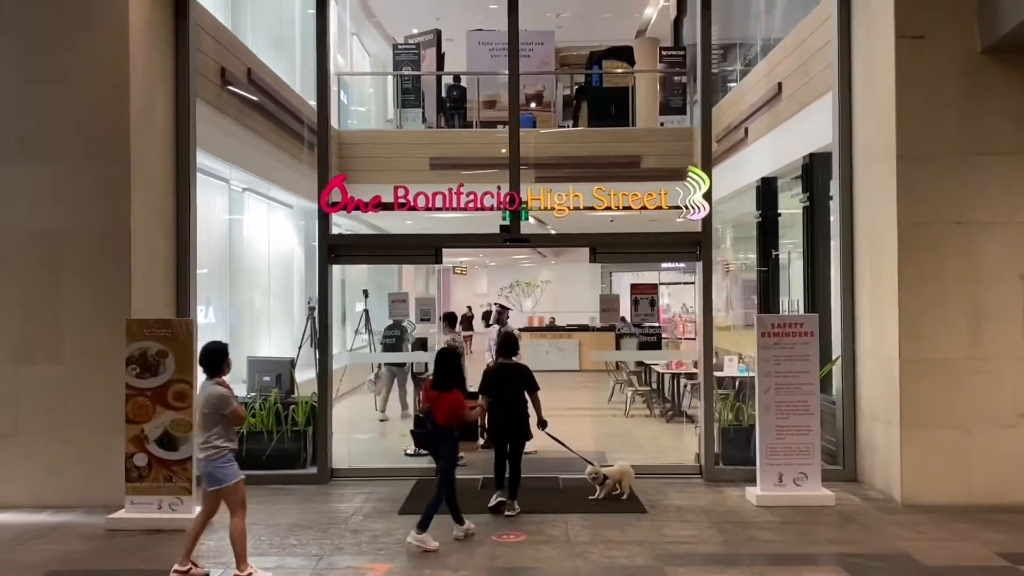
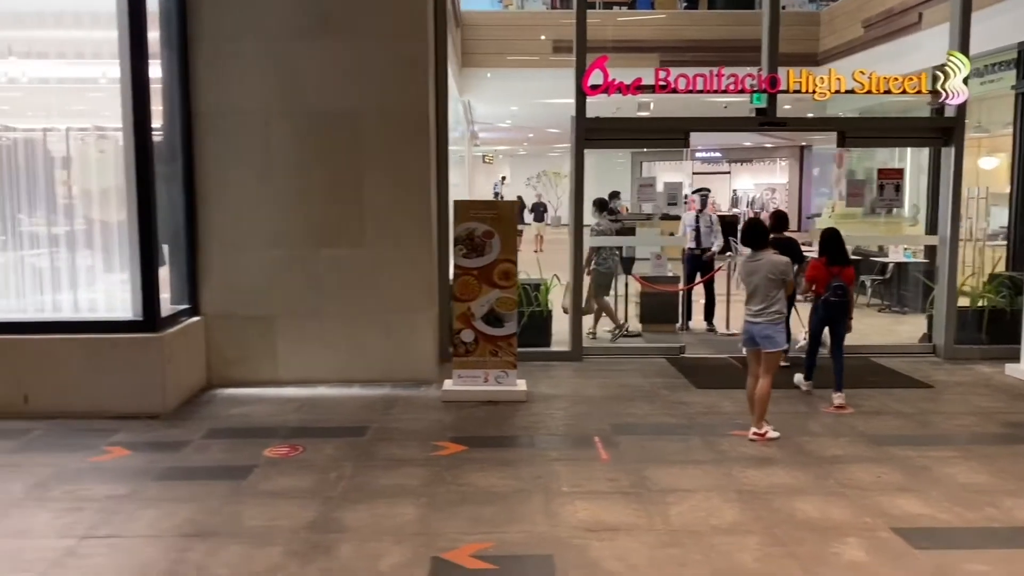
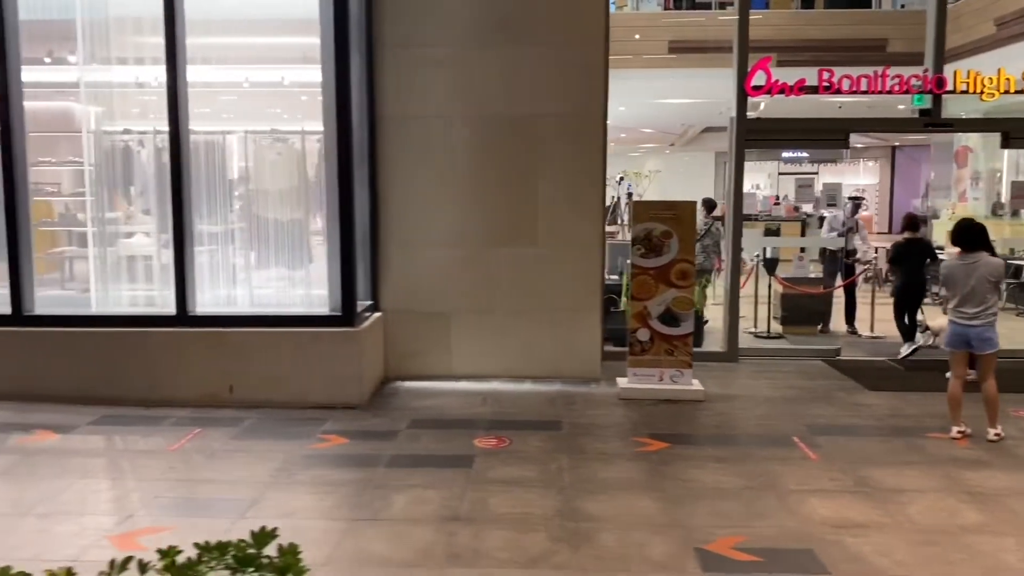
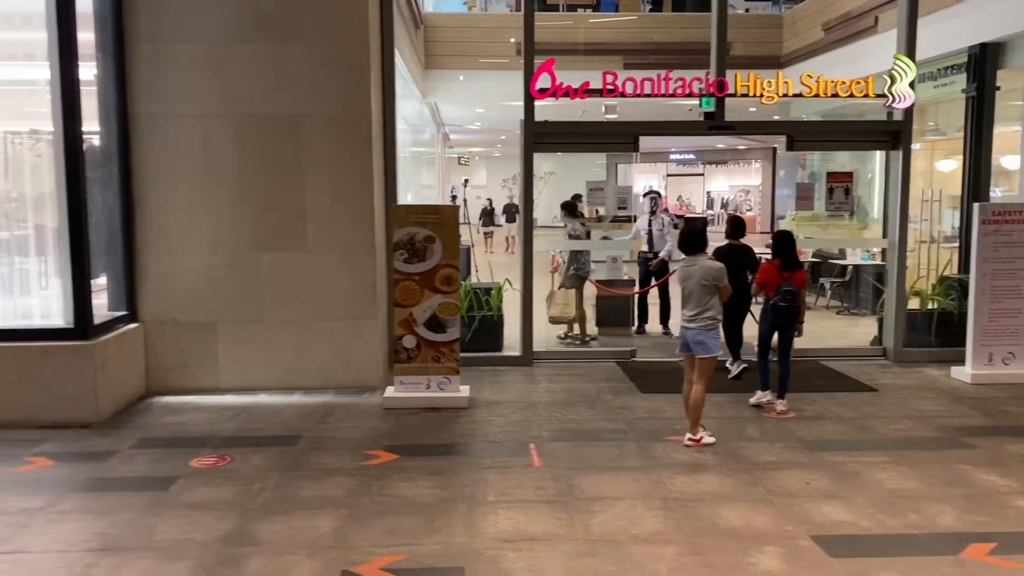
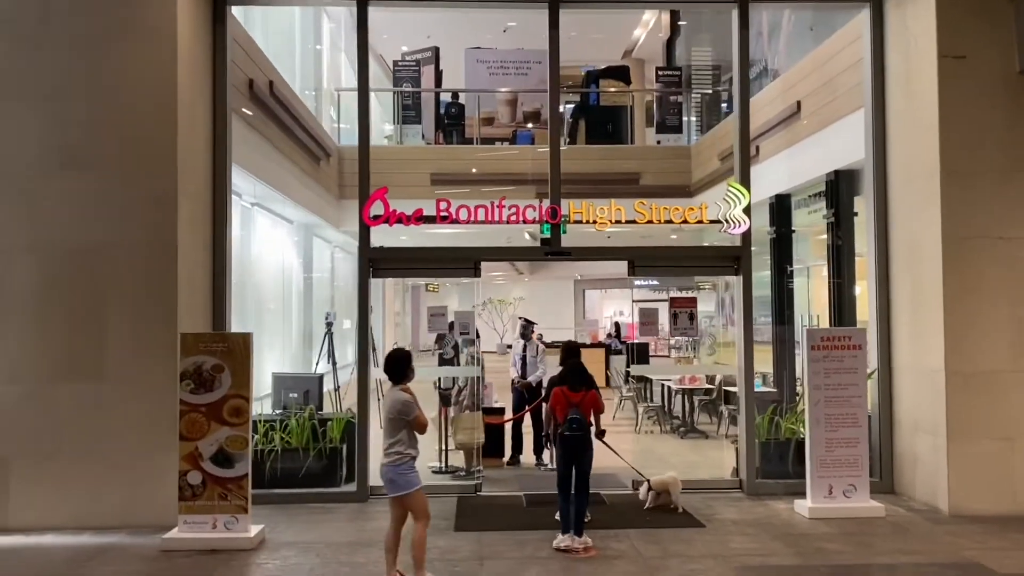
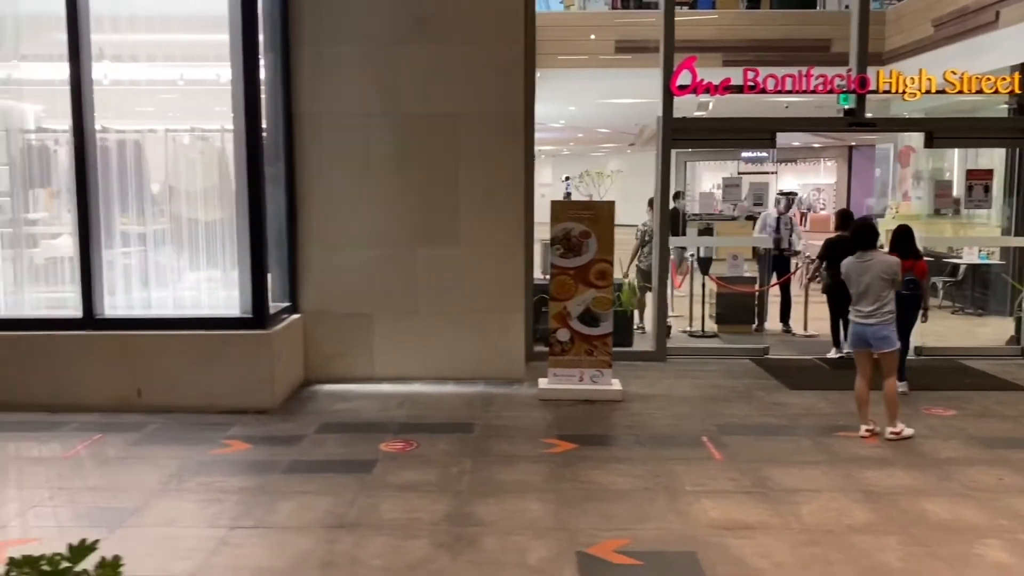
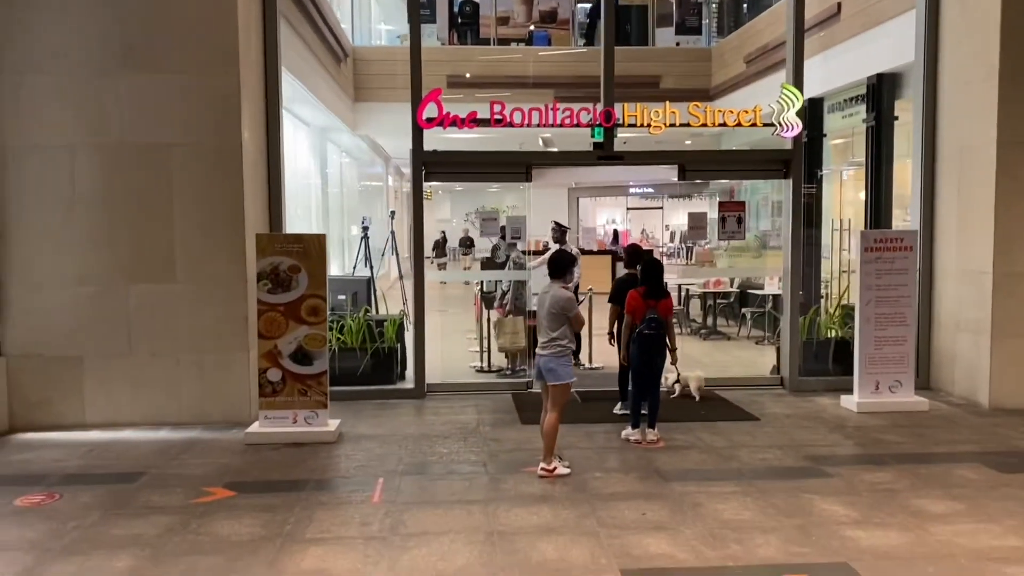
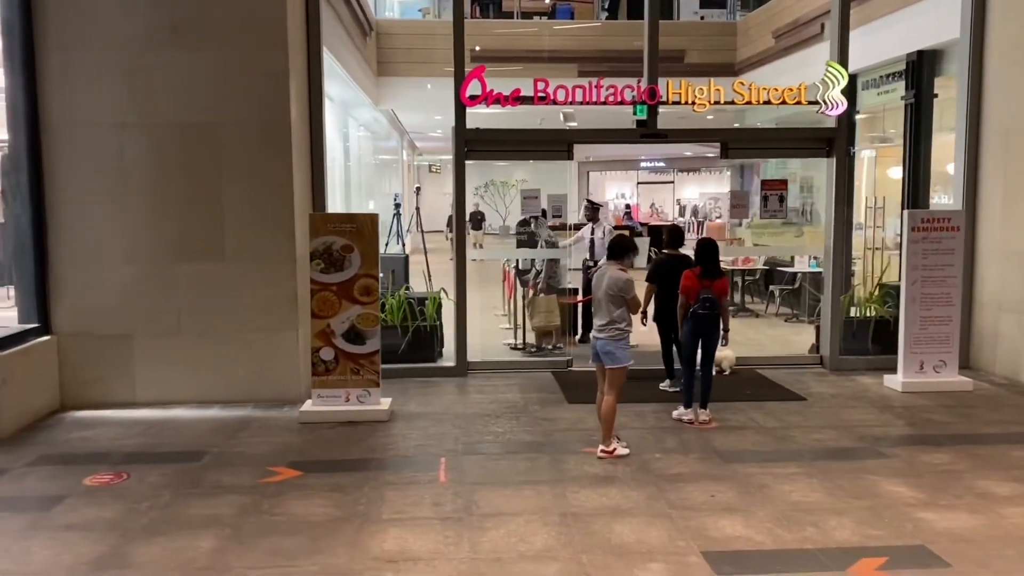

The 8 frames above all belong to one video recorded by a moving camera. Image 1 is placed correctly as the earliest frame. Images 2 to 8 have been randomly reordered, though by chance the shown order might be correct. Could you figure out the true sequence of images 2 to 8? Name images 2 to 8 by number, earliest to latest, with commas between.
5, 7, 8, 4, 2, 6, 3
